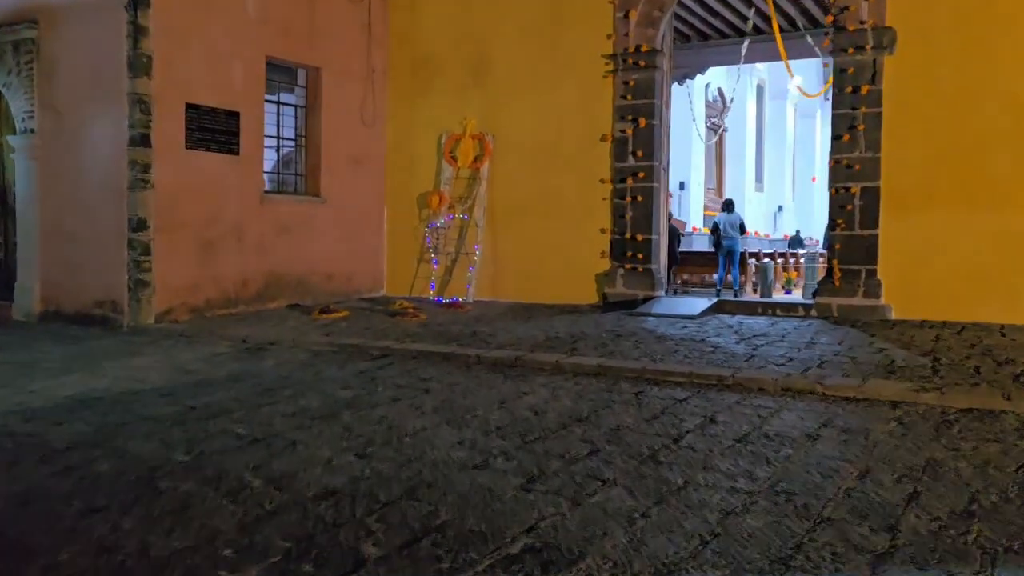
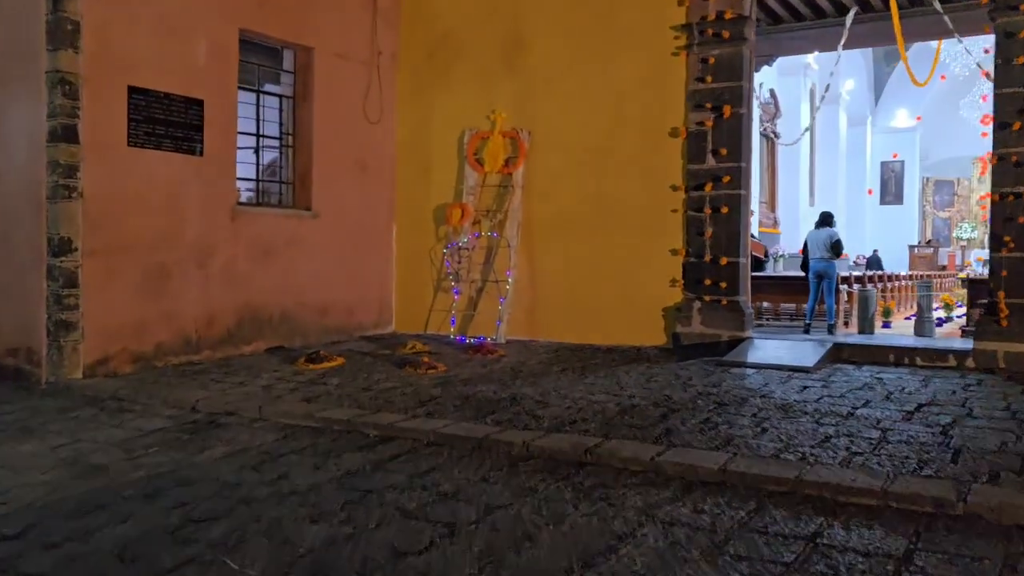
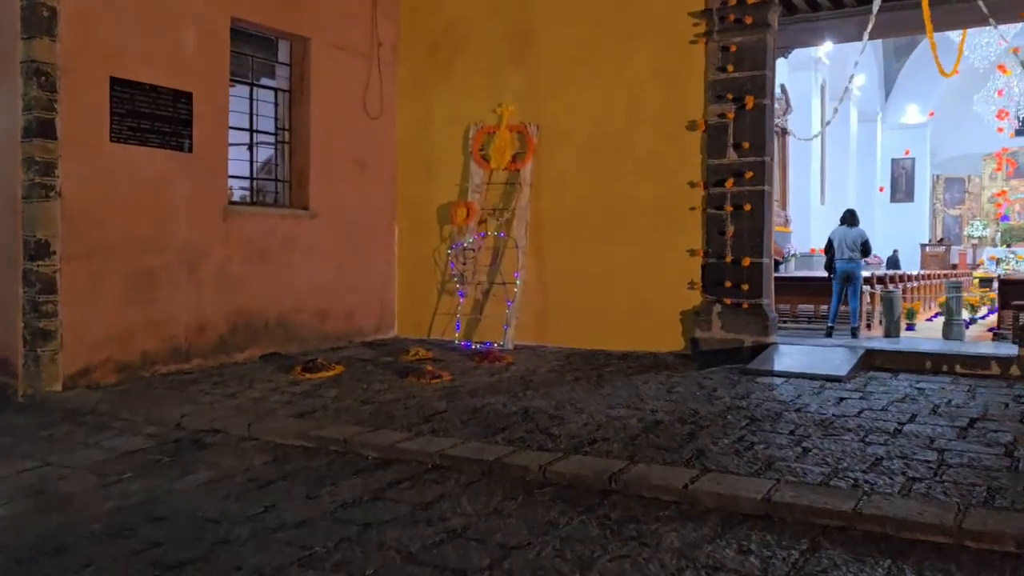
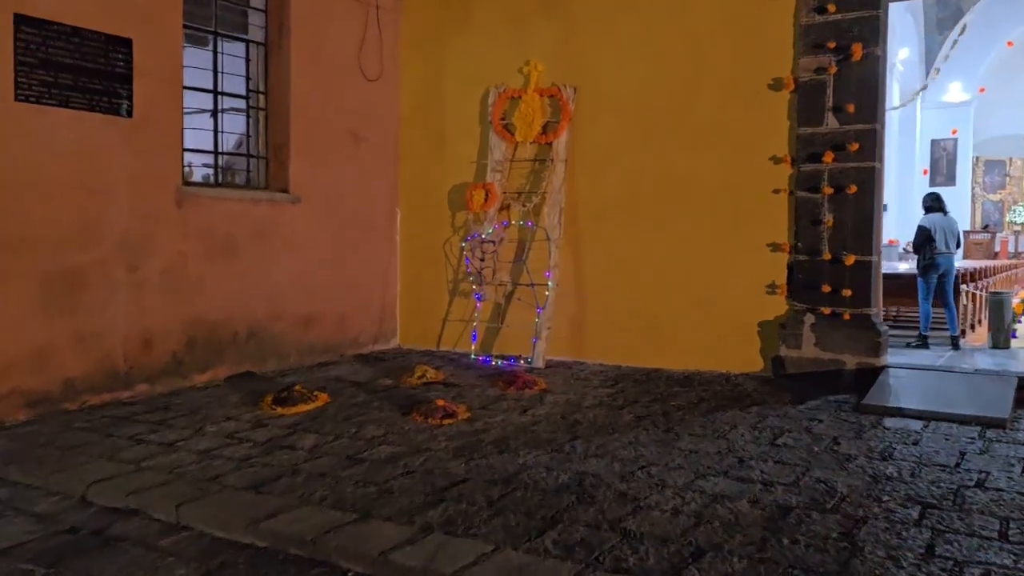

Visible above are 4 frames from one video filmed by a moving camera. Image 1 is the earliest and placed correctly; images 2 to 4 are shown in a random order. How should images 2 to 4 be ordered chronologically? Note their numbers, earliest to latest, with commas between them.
2, 3, 4
